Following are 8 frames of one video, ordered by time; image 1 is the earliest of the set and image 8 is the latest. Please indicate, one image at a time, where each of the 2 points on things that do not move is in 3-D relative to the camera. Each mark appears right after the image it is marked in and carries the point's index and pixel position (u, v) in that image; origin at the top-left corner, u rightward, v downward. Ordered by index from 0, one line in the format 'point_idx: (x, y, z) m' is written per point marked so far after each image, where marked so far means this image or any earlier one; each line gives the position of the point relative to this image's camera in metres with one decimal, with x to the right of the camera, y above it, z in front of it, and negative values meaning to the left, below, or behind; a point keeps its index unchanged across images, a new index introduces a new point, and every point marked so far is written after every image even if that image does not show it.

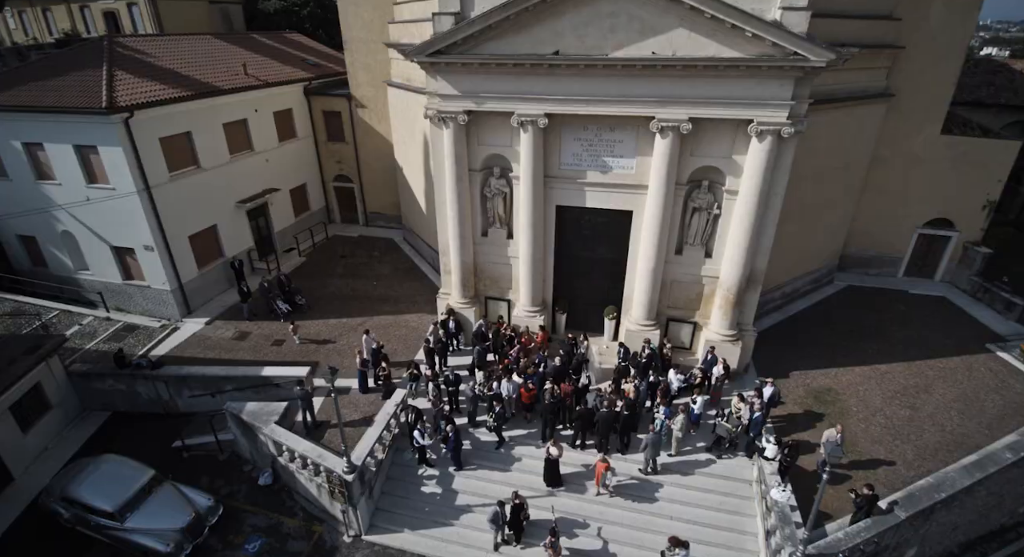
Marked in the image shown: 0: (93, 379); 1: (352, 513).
0: (-12.0, -2.9, +13.9) m
1: (-3.6, -5.2, +10.7) m
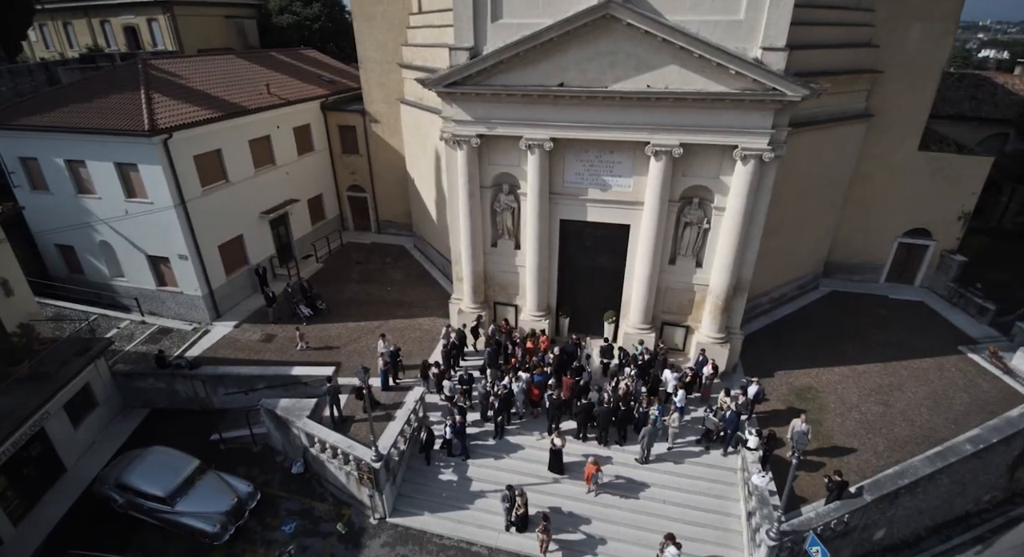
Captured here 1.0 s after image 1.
0: (-11.8, -3.1, +15.1) m
1: (-3.3, -5.4, +12.0) m
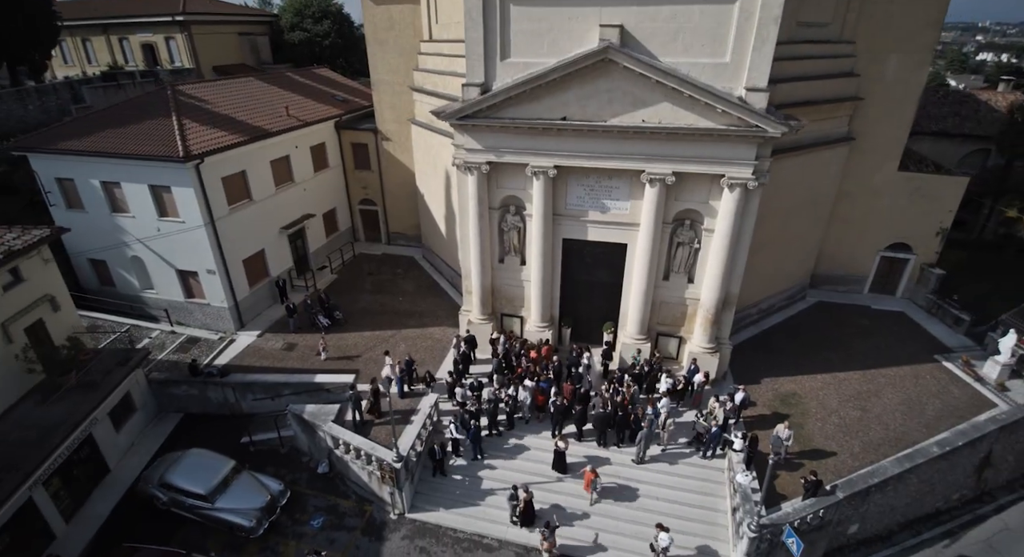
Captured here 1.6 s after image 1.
0: (-11.6, -3.6, +16.4) m
1: (-3.1, -5.9, +13.2) m
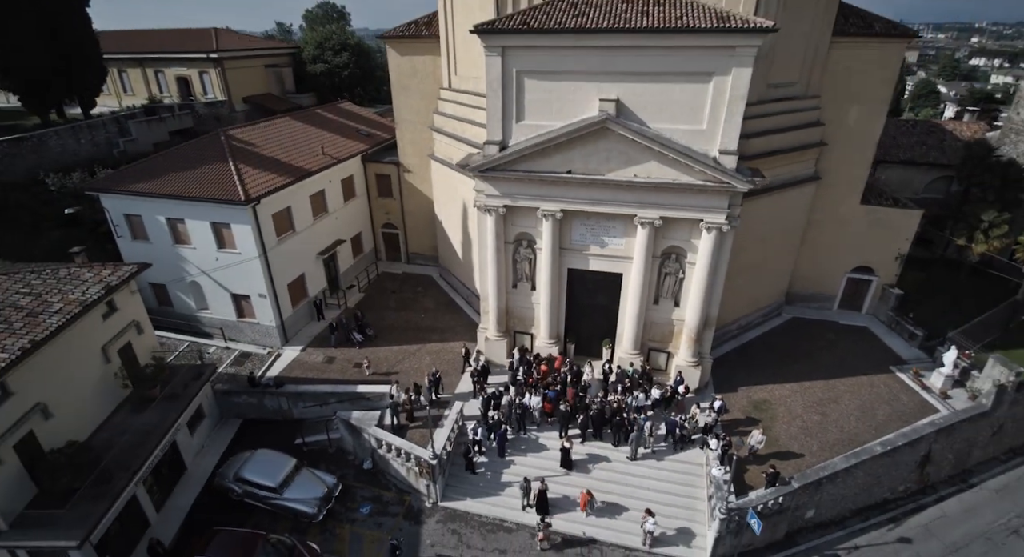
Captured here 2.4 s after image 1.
0: (-11.1, -4.6, +19.1) m
1: (-2.6, -6.9, +16.0) m
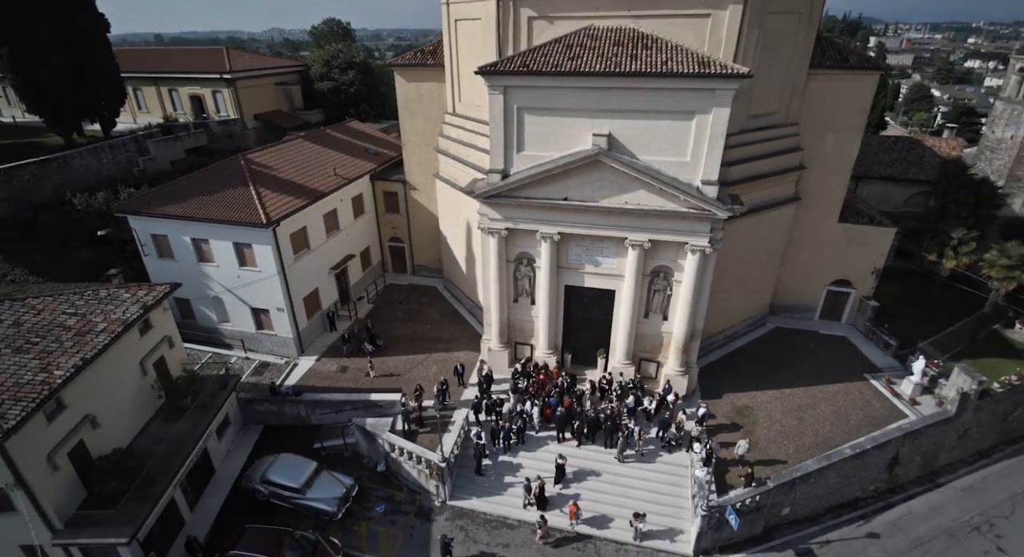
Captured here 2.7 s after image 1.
0: (-11.0, -5.3, +20.6) m
1: (-2.5, -7.6, +17.5) m
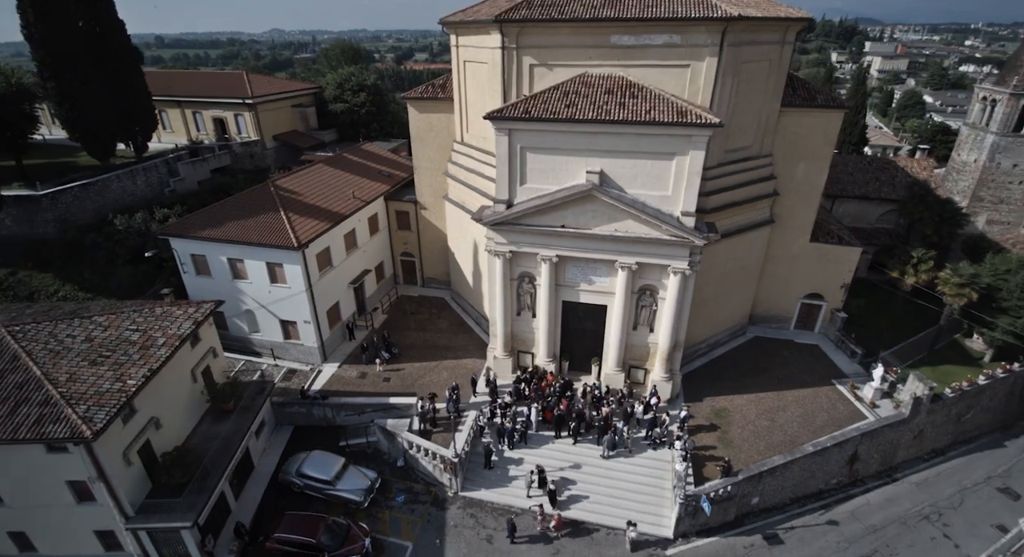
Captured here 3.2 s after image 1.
0: (-10.9, -6.1, +23.2) m
1: (-2.4, -8.3, +20.1) m
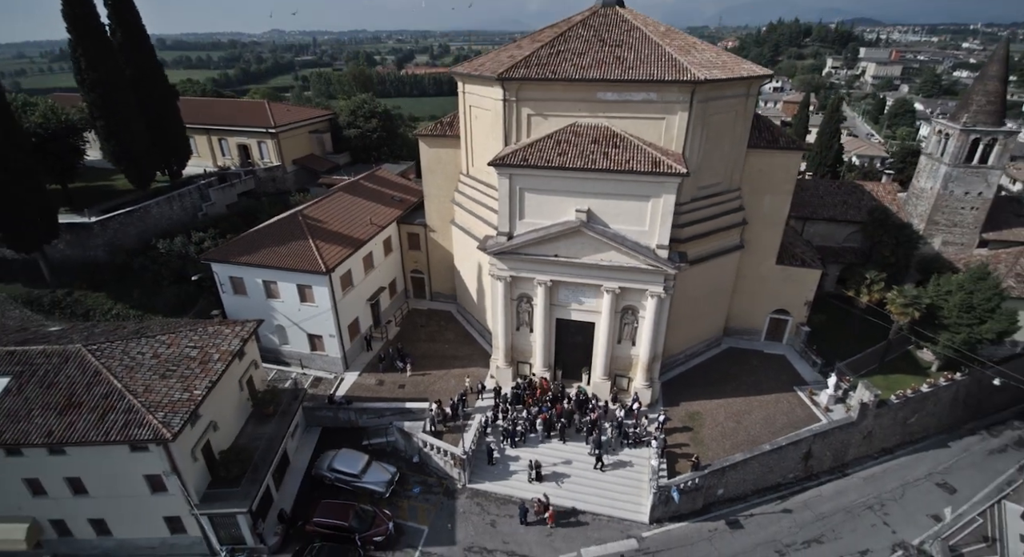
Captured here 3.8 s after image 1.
0: (-10.8, -7.3, +26.6) m
1: (-2.4, -9.5, +23.5) m
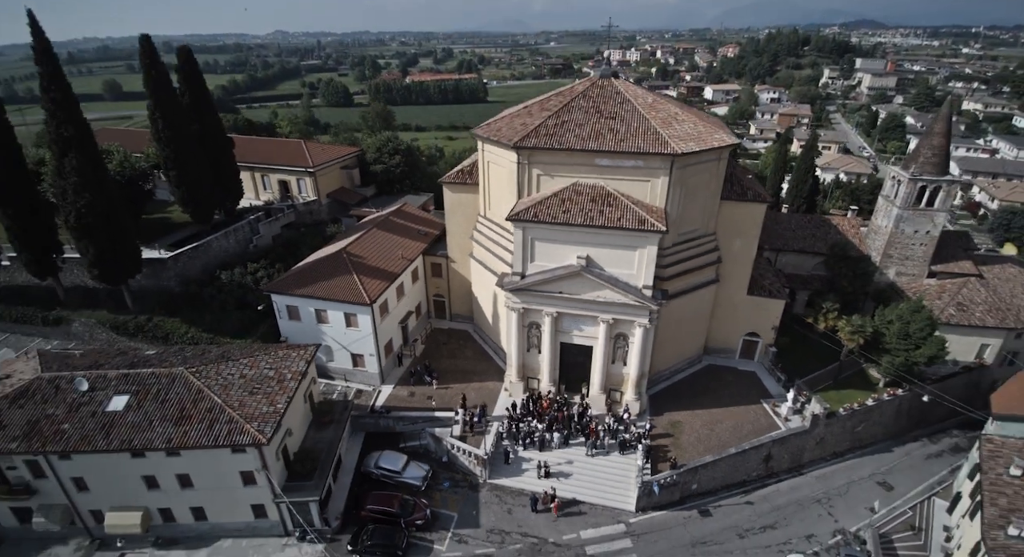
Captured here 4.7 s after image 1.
0: (-10.1, -9.3, +32.0) m
1: (-1.6, -11.5, +28.9) m
